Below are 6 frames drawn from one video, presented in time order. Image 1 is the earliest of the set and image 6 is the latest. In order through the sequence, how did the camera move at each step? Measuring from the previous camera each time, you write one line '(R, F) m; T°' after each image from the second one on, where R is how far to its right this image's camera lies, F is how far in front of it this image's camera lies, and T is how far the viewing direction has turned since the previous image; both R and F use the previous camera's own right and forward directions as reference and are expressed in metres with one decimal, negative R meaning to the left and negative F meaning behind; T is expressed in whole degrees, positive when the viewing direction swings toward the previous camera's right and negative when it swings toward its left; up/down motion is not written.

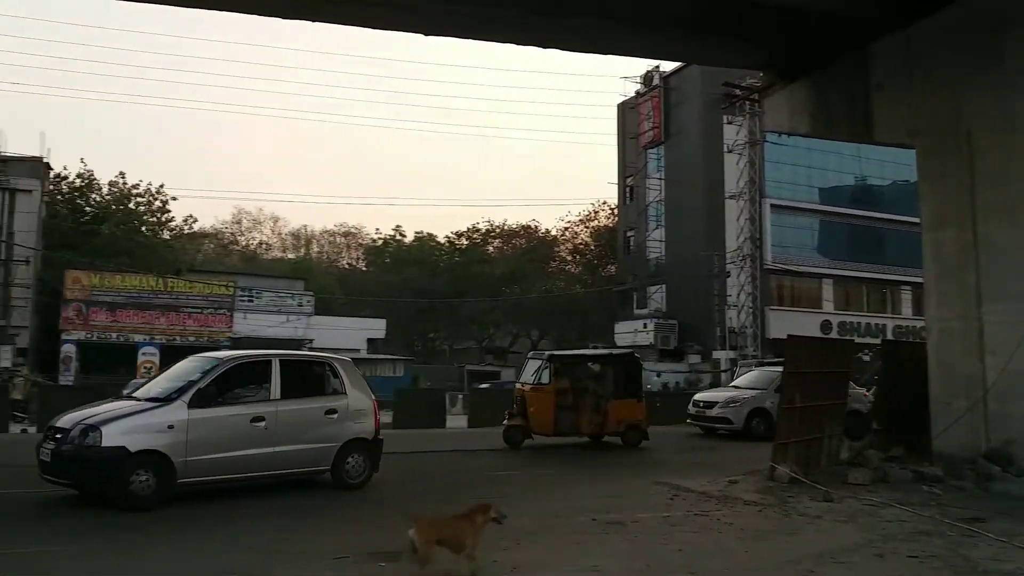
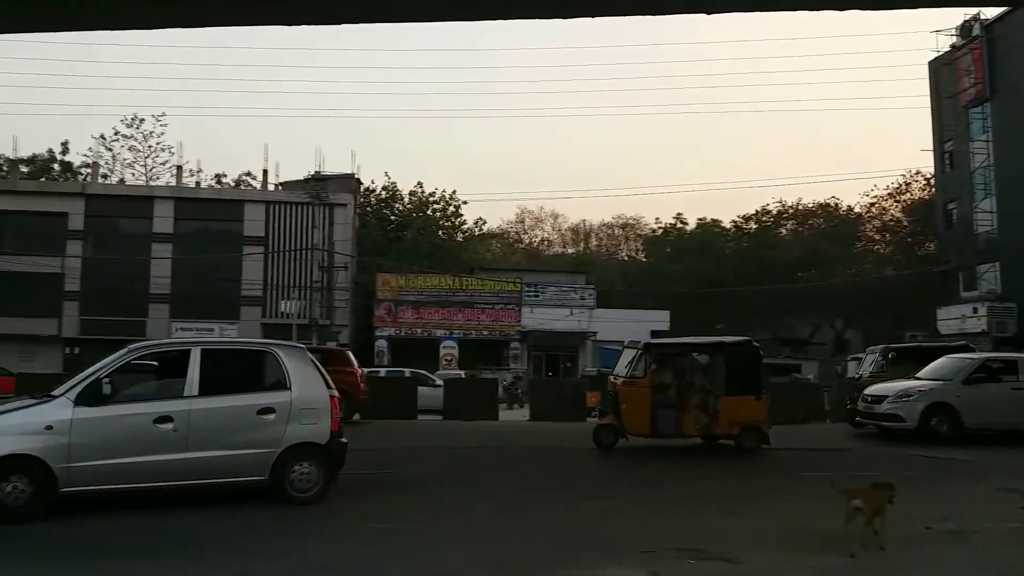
(+0.1, +1.0) m; -20°
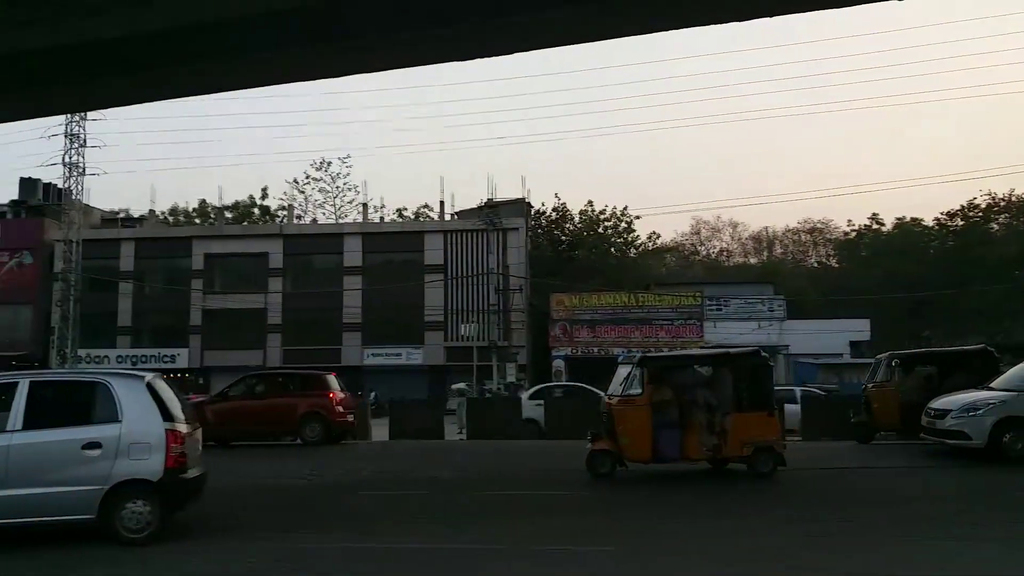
(-0.1, +0.3) m; -12°
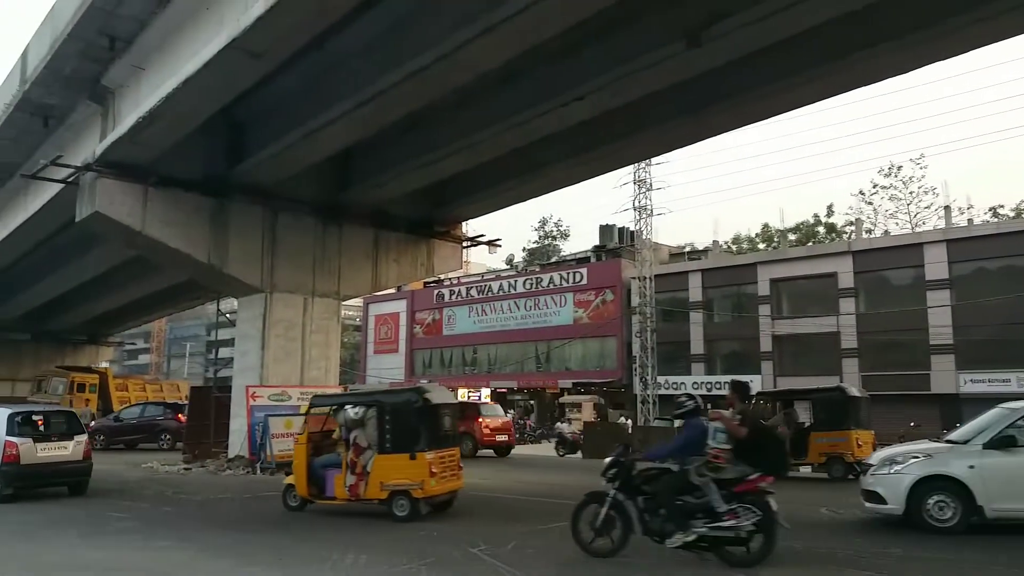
(-0.6, +0.8) m; -37°
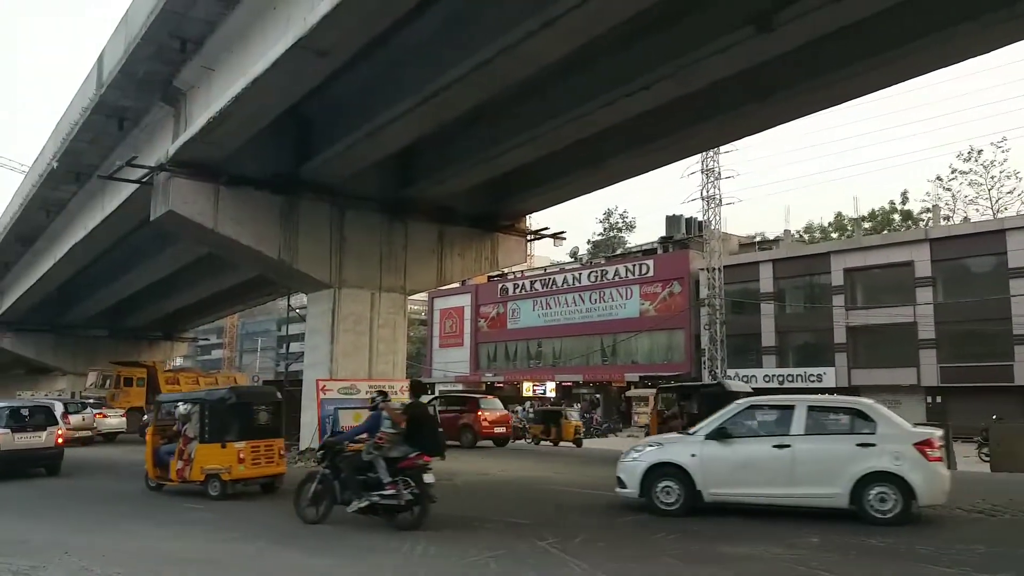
(-0.1, +0.1) m; -4°
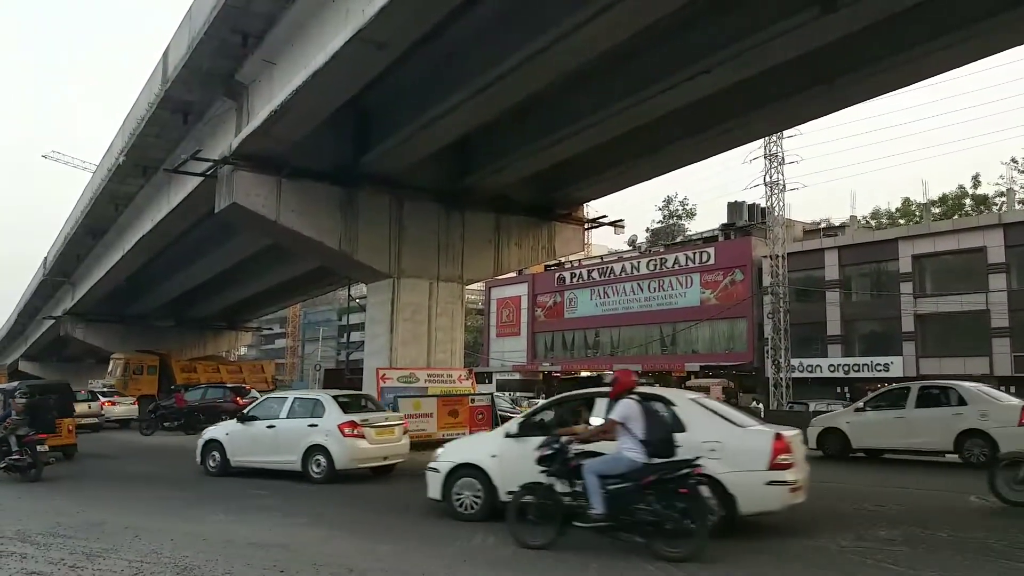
(0.0, 0.0) m; -4°
